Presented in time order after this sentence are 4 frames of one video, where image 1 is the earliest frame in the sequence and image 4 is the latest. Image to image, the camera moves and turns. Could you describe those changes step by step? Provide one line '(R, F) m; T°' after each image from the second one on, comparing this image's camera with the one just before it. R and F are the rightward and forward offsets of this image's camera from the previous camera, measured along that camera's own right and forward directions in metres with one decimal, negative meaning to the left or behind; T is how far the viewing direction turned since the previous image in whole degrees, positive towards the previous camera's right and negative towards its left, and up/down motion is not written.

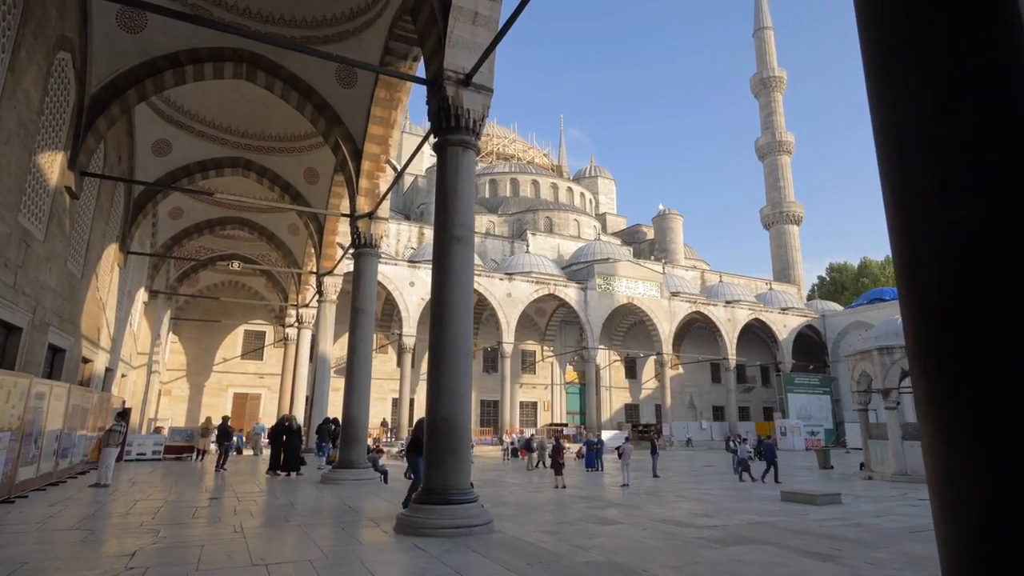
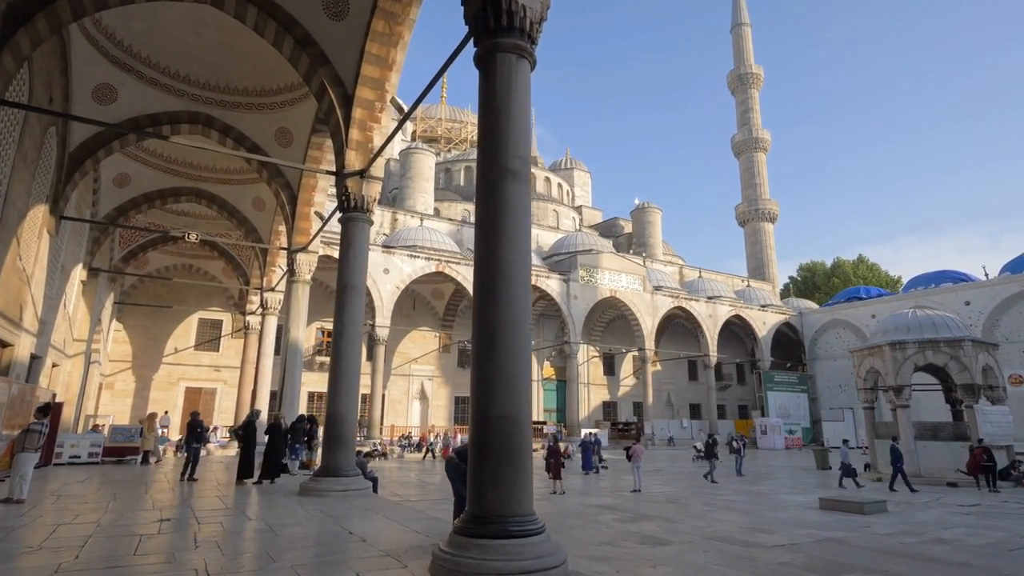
(-0.6, +1.2) m; +4°
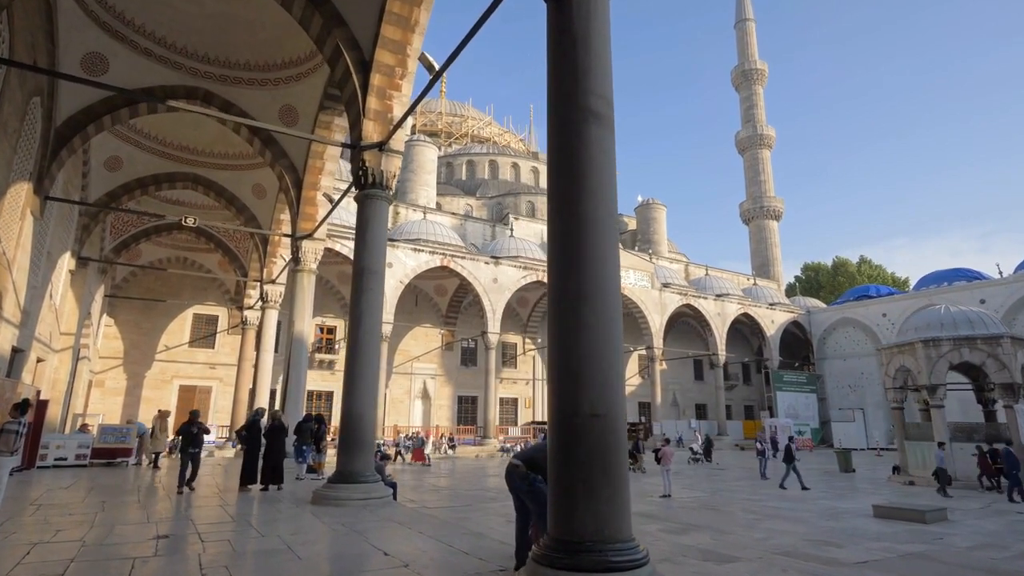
(-0.4, +0.6) m; +1°
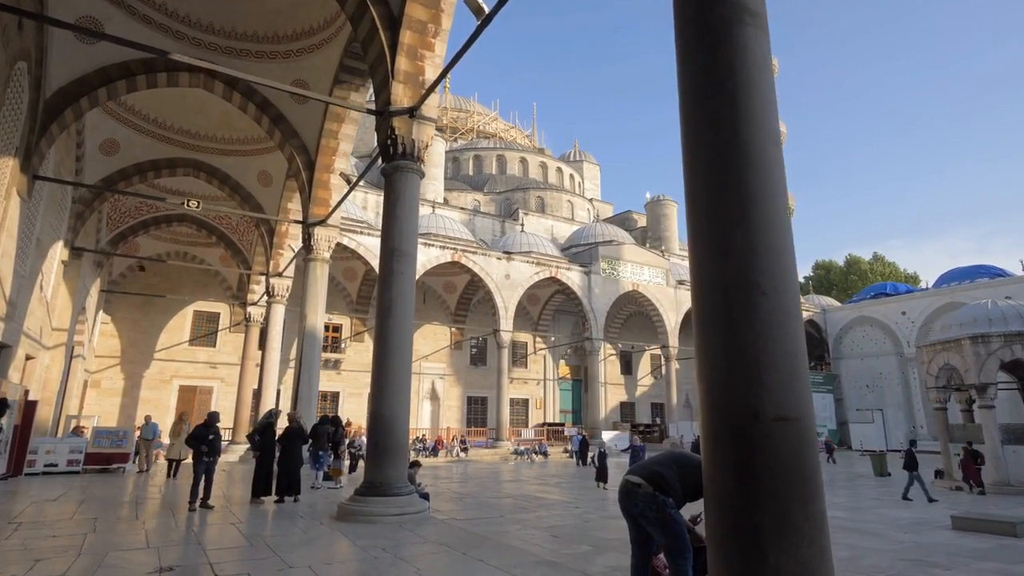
(-0.4, +0.7) m; 0°
